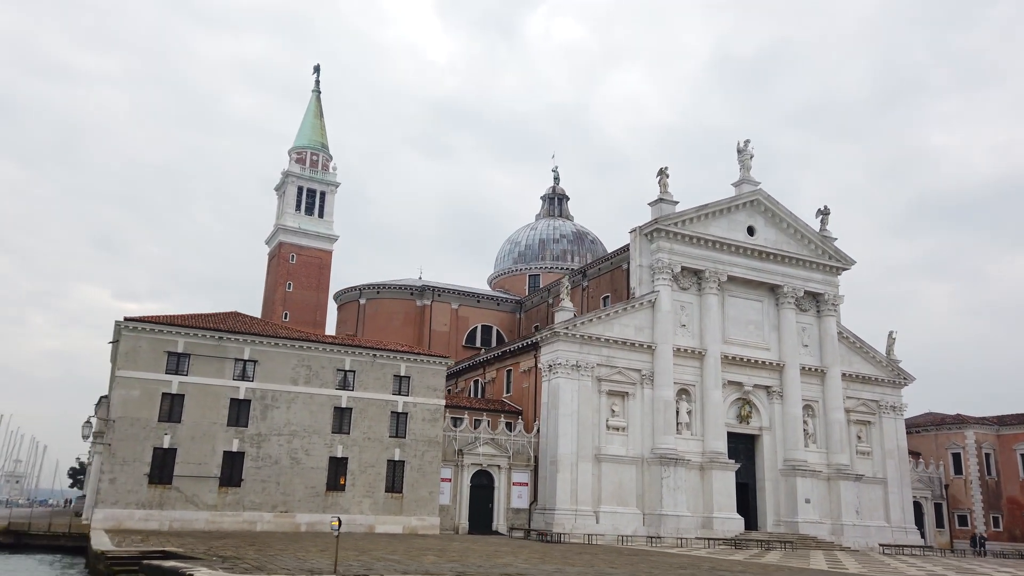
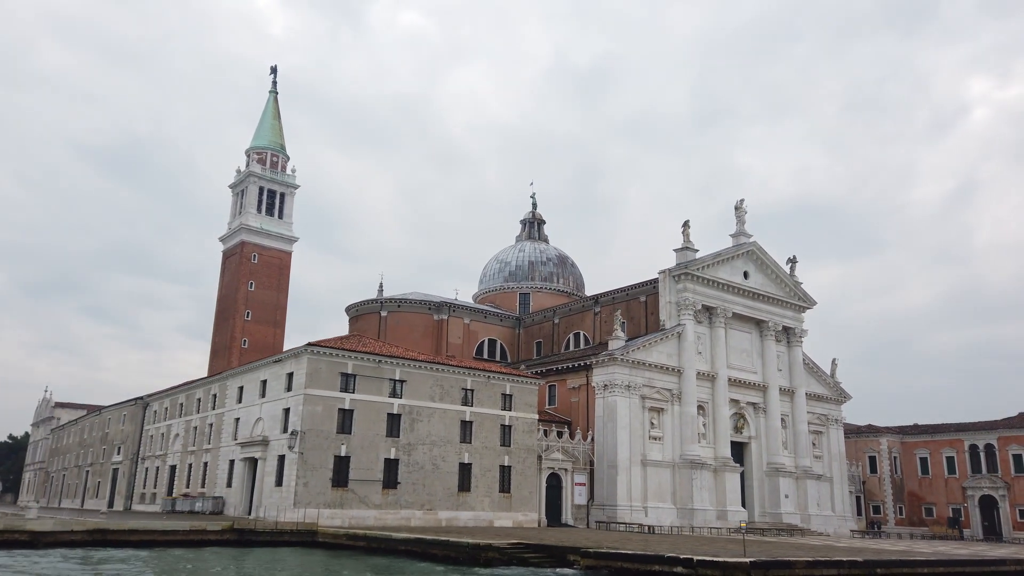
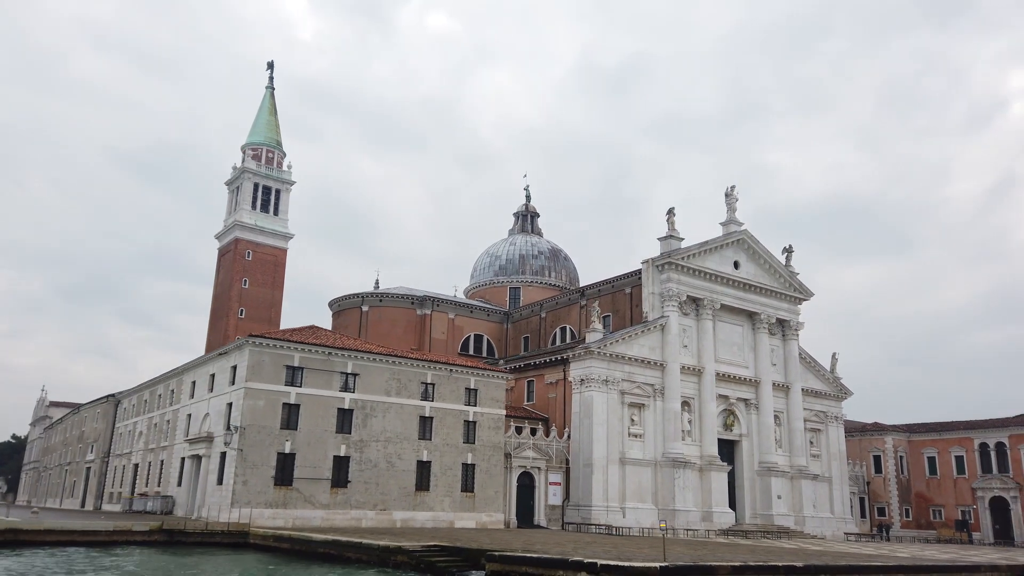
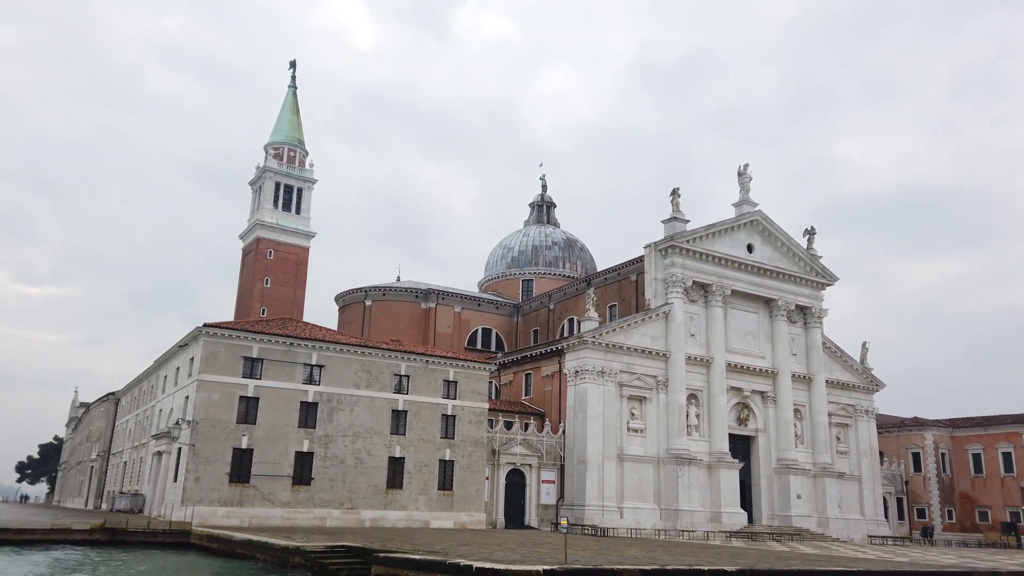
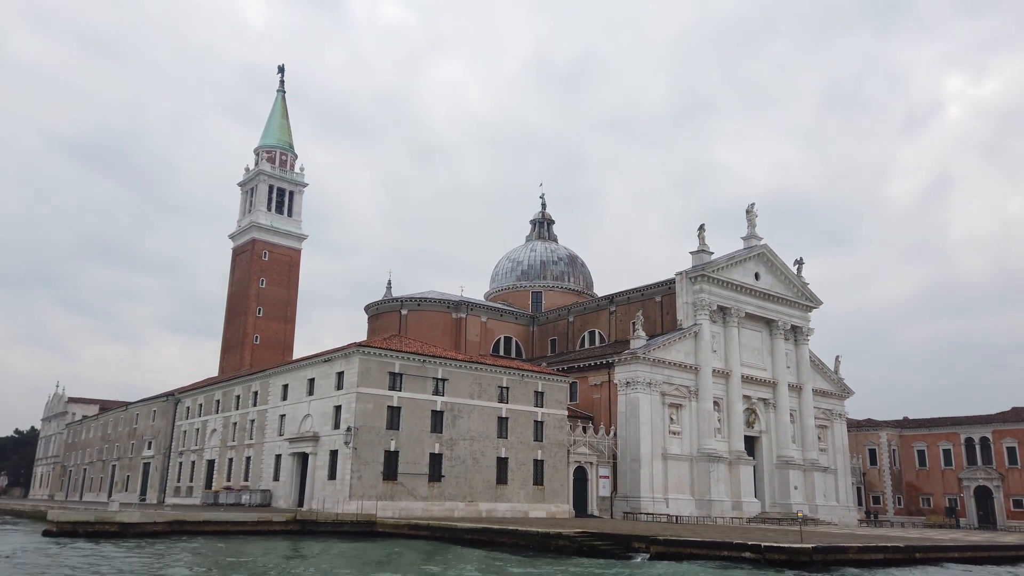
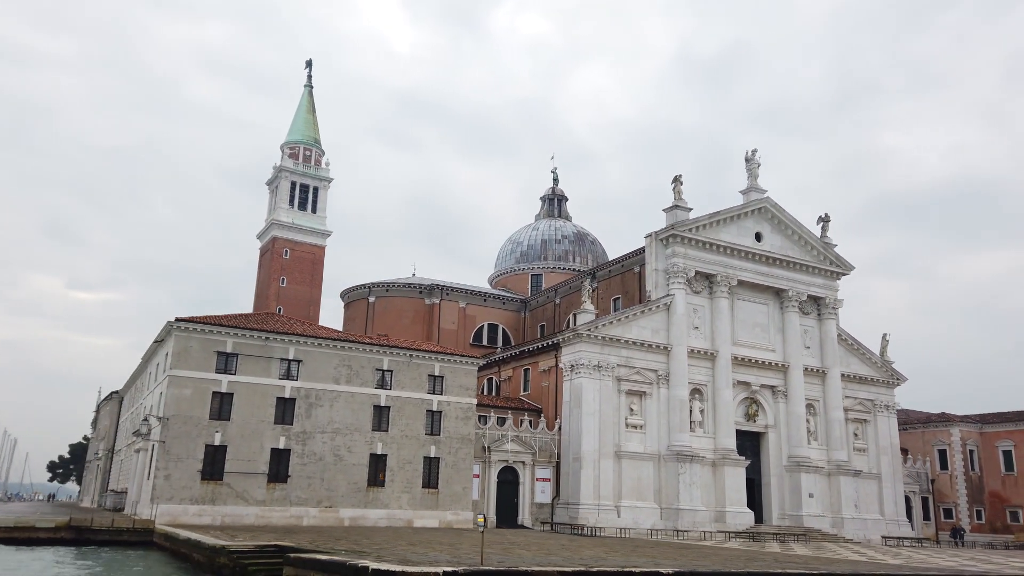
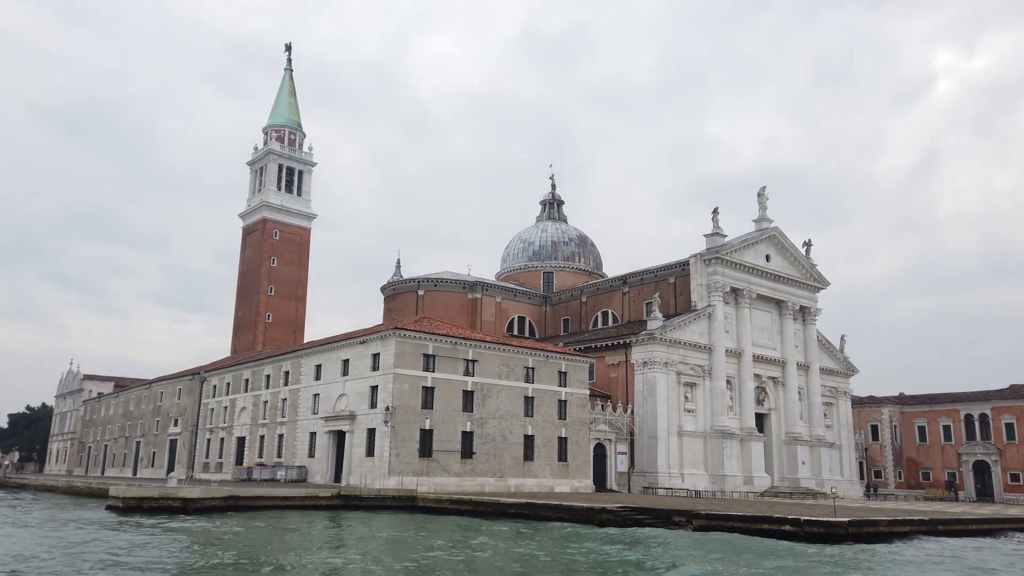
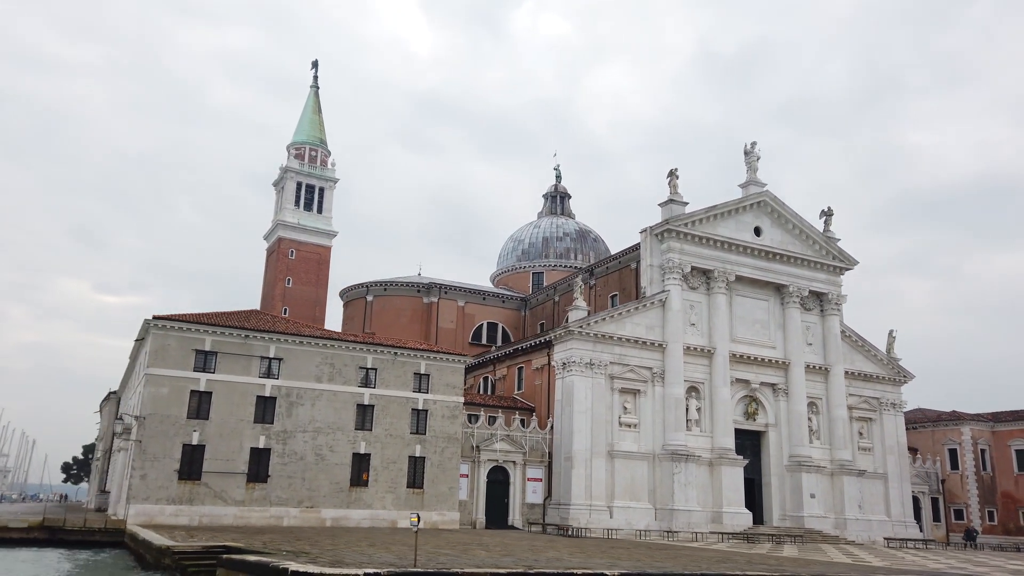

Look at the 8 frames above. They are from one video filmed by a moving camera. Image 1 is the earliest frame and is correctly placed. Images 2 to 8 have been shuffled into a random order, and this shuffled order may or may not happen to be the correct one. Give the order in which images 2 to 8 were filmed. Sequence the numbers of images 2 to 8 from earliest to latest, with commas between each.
8, 6, 4, 3, 2, 5, 7
